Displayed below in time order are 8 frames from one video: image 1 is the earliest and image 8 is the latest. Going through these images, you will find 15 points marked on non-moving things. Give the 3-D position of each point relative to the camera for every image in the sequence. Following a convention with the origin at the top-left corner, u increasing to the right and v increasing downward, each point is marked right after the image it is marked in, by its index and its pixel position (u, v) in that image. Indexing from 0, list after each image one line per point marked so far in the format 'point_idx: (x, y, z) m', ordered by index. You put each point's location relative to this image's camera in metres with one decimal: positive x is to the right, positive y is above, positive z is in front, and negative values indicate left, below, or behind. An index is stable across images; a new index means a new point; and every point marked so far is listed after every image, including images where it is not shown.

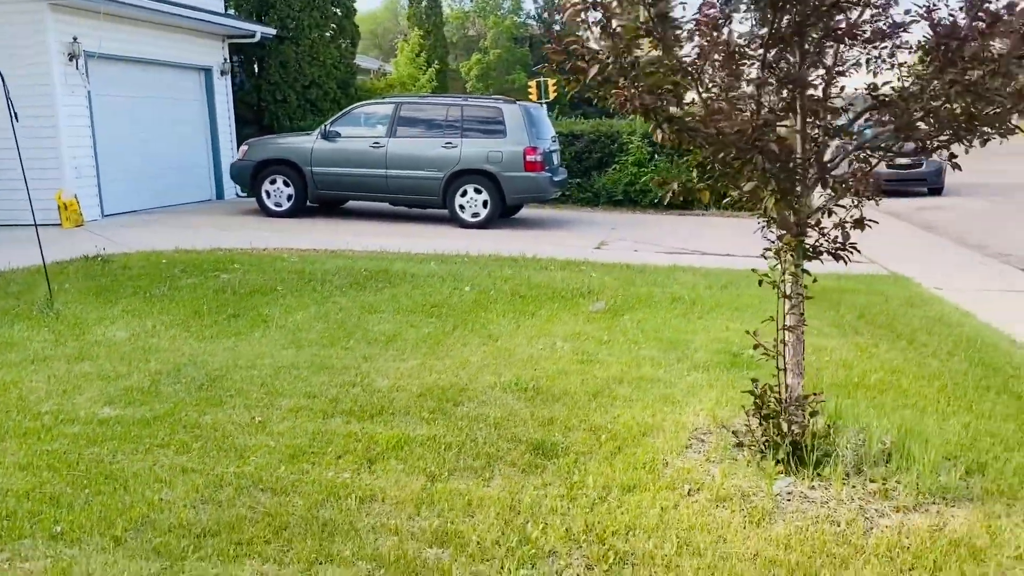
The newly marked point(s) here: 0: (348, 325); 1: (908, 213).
0: (-1.1, -0.3, +6.0) m
1: (+7.1, +1.3, +15.5) m
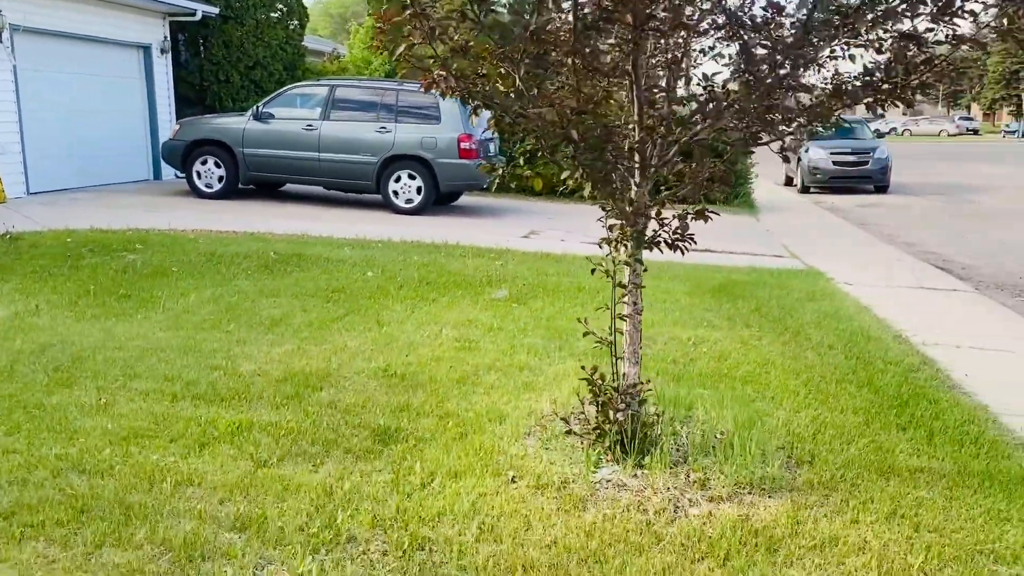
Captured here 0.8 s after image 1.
0: (-1.9, -0.1, +5.9) m
1: (+6.1, +1.4, +15.6) m
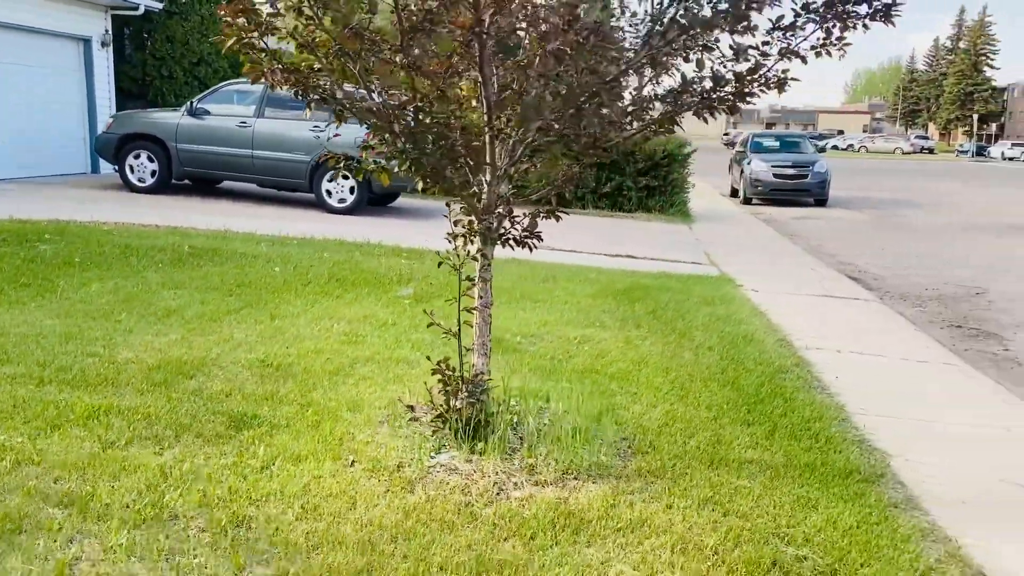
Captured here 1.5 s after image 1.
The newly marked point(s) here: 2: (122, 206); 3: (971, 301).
0: (-2.6, -0.1, +6.0) m
1: (+5.0, +1.2, +16.0) m
2: (-5.0, +1.1, +11.1) m
3: (+4.7, -0.1, +8.8) m
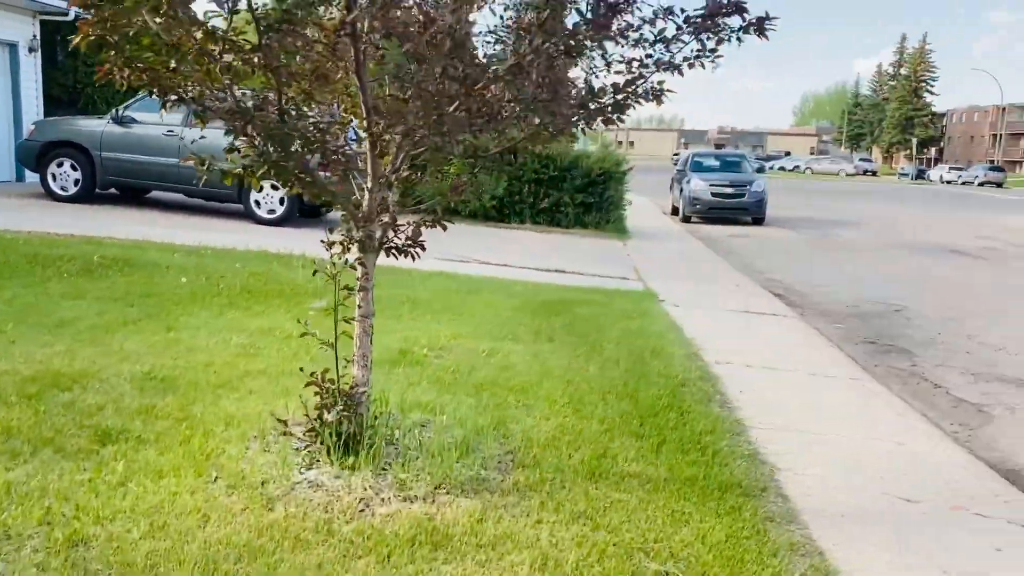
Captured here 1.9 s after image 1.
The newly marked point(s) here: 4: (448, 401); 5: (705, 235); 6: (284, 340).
0: (-3.2, -0.1, +5.8) m
1: (+3.9, +0.9, +16.2) m
2: (-5.9, +0.9, +10.8) m
3: (+3.9, -0.3, +8.9) m
4: (-0.3, -0.6, +4.3) m
5: (+3.9, +1.1, +17.2) m
6: (-1.4, -0.3, +5.4) m
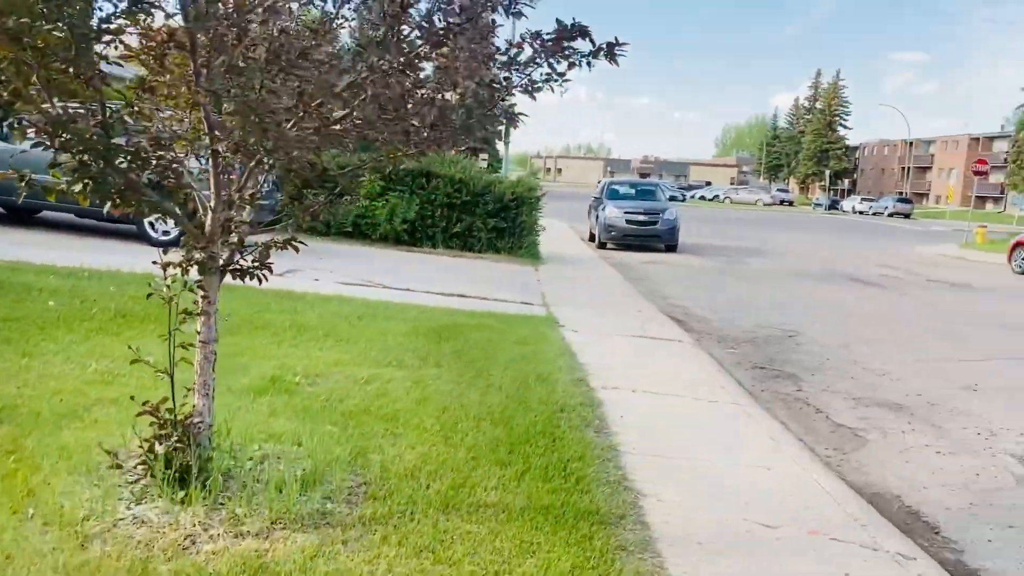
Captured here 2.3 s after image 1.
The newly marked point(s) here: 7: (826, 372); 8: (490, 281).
0: (-4.0, -0.3, +5.4) m
1: (+2.2, +0.4, +16.3) m
2: (-7.1, +0.6, +10.2) m
3: (+2.8, -0.6, +9.1) m
4: (-1.0, -0.7, +4.1) m
5: (+2.1, +0.5, +17.3) m
6: (-2.2, -0.5, +5.2) m
7: (+2.8, -0.8, +7.8) m
8: (-0.3, +0.1, +11.4) m
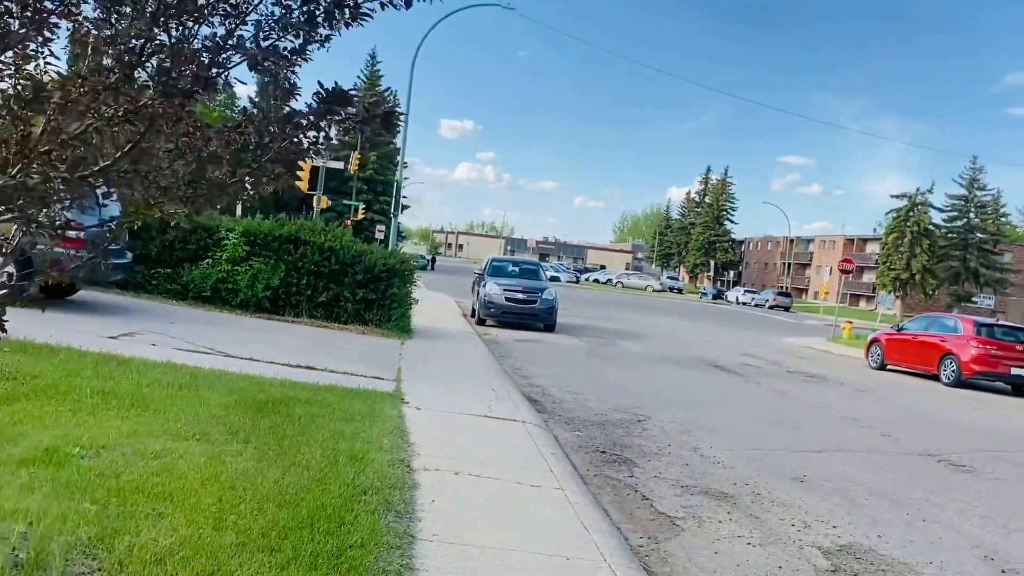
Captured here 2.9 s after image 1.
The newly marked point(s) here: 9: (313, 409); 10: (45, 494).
0: (-5.1, -0.5, +4.7) m
1: (-0.2, -1.1, +16.3) m
2: (-8.7, +0.2, +9.2) m
3: (+1.2, -1.5, +9.1) m
4: (-2.0, -1.0, +3.7) m
5: (-0.4, -1.0, +17.3) m
6: (-3.3, -0.8, +4.7) m
7: (+1.4, -1.5, +7.8) m
8: (-2.1, -0.8, +11.1) m
9: (-1.6, -1.0, +6.9) m
10: (-2.1, -0.9, +4.0) m
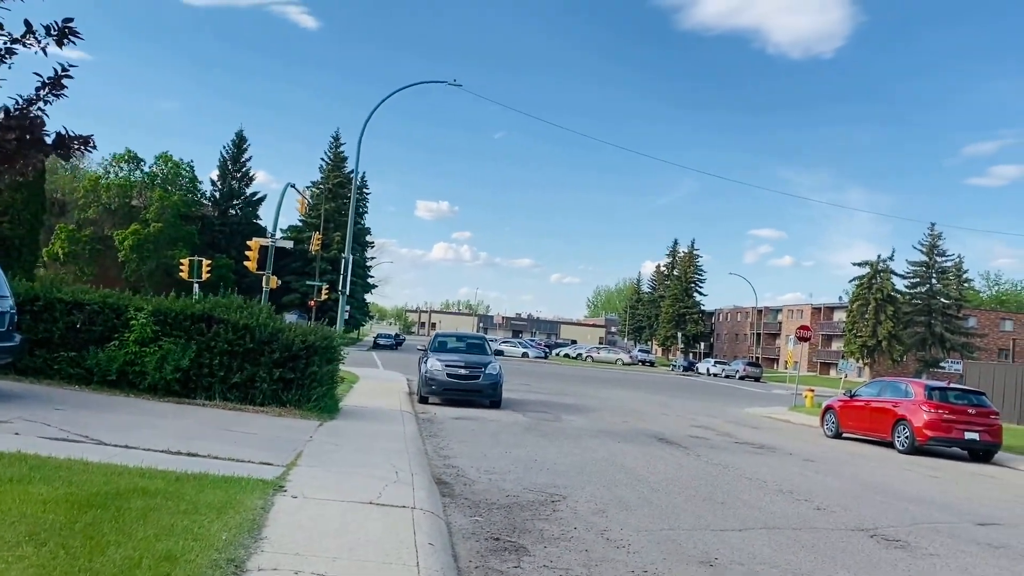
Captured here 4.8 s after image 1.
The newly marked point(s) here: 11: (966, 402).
0: (-6.0, -1.0, +3.9) m
1: (-1.4, -2.4, +15.5) m
2: (-9.7, -0.8, +8.3) m
3: (+0.2, -2.2, +8.4) m
4: (-2.8, -1.2, +3.0) m
5: (-1.6, -2.5, +16.5) m
6: (-4.2, -1.2, +3.9) m
7: (+0.4, -2.1, +7.1) m
8: (-3.2, -1.8, +10.4) m
9: (-2.5, -1.5, +6.2) m
10: (-3.0, -1.3, +3.2) m
11: (+8.9, -2.2, +17.0) m
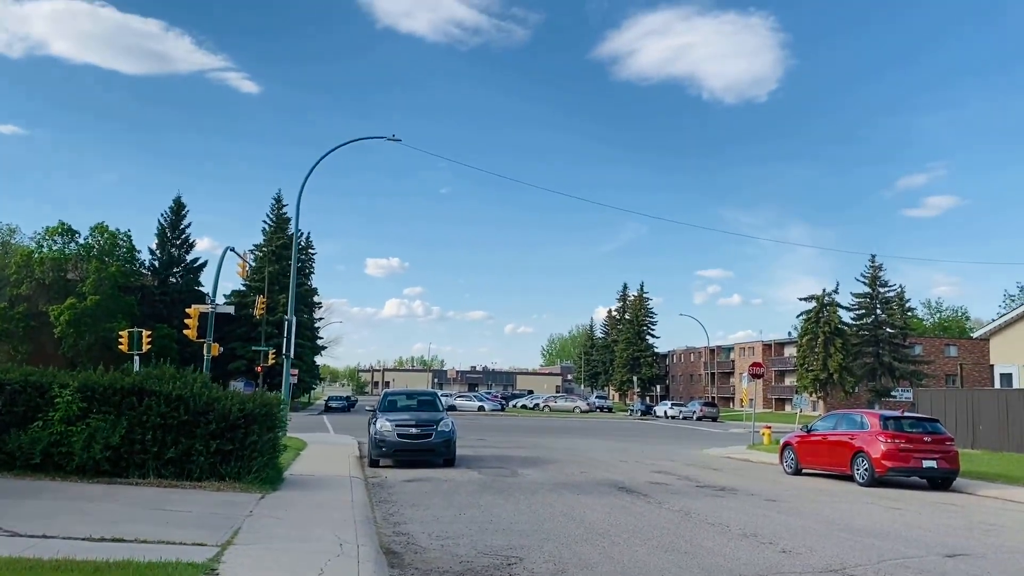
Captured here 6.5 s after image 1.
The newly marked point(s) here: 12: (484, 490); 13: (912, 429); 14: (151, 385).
0: (-6.2, -1.5, +3.1) m
1: (-2.2, -3.4, +14.9) m
2: (-10.2, -1.8, +7.4) m
3: (-0.2, -2.6, +7.9) m
4: (-3.0, -1.5, +2.4) m
5: (-2.4, -3.6, +15.9) m
6: (-4.4, -1.6, +3.3) m
7: (+0.1, -2.5, +6.6) m
8: (-3.7, -2.6, +9.7) m
9: (-2.9, -2.0, +5.6) m
10: (-3.2, -1.6, +2.6) m
11: (+8.0, -2.8, +16.9) m
12: (-0.5, -3.4, +14.5) m
13: (+7.8, -2.8, +16.9) m
14: (-5.2, -1.4, +12.4) m
